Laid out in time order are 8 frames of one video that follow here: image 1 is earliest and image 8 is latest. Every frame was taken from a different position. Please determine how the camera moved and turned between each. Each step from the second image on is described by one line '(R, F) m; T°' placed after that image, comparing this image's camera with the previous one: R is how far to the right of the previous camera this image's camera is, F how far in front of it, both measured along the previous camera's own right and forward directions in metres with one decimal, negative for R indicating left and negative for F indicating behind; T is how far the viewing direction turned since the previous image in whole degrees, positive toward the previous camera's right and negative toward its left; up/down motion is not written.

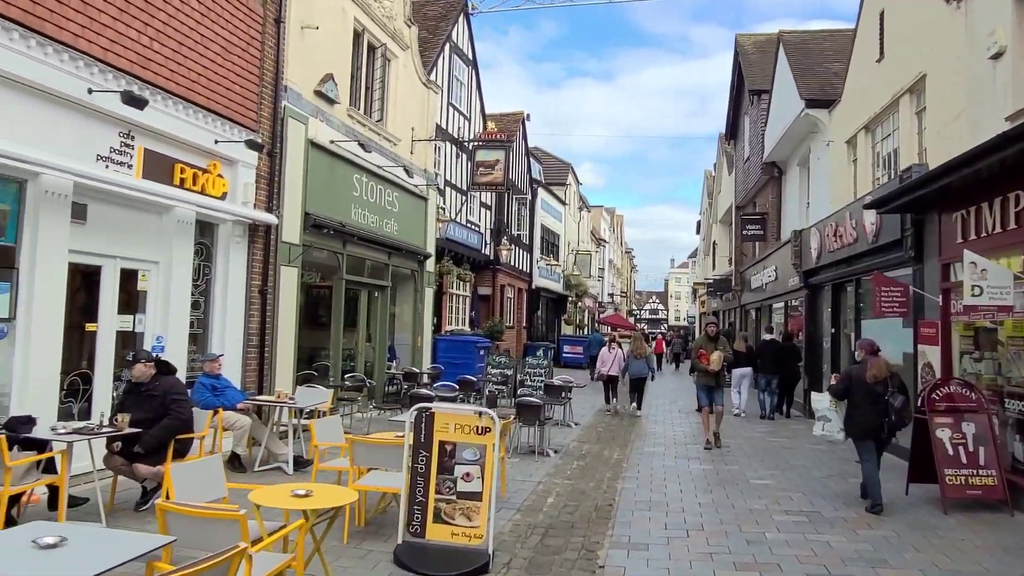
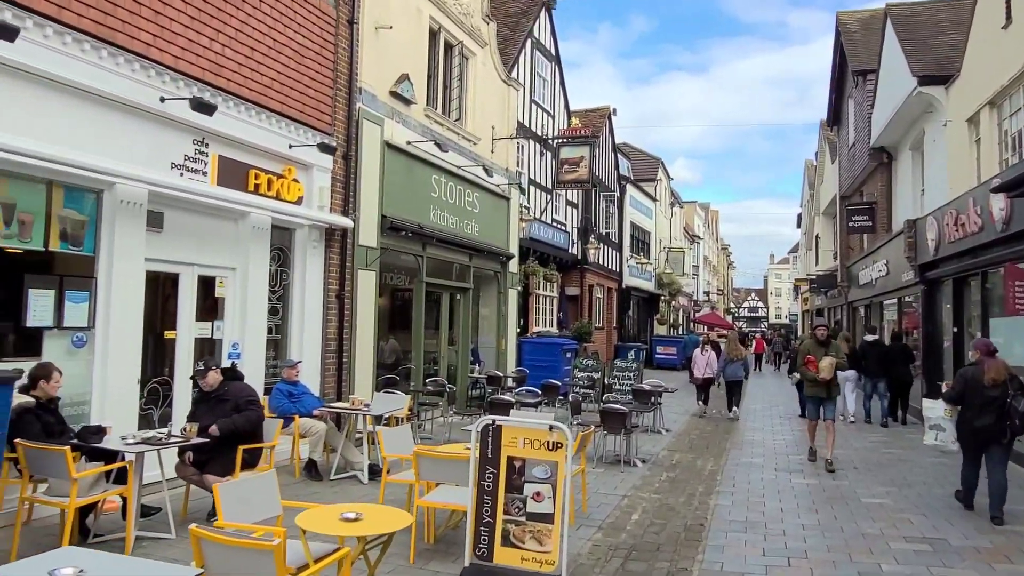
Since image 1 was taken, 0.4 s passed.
(+0.1, +0.4) m; -7°
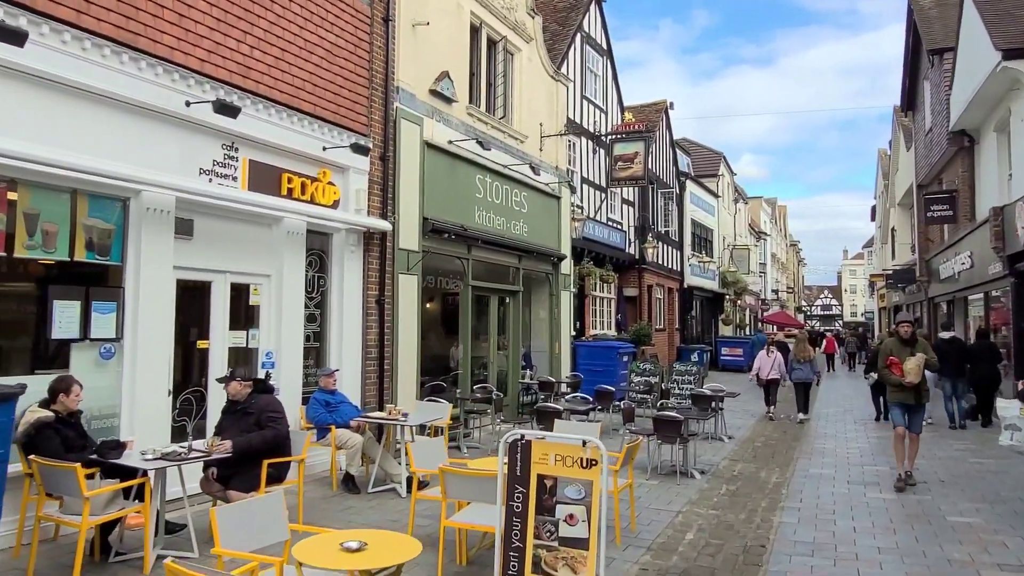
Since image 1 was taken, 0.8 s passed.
(+0.2, +0.4) m; -5°
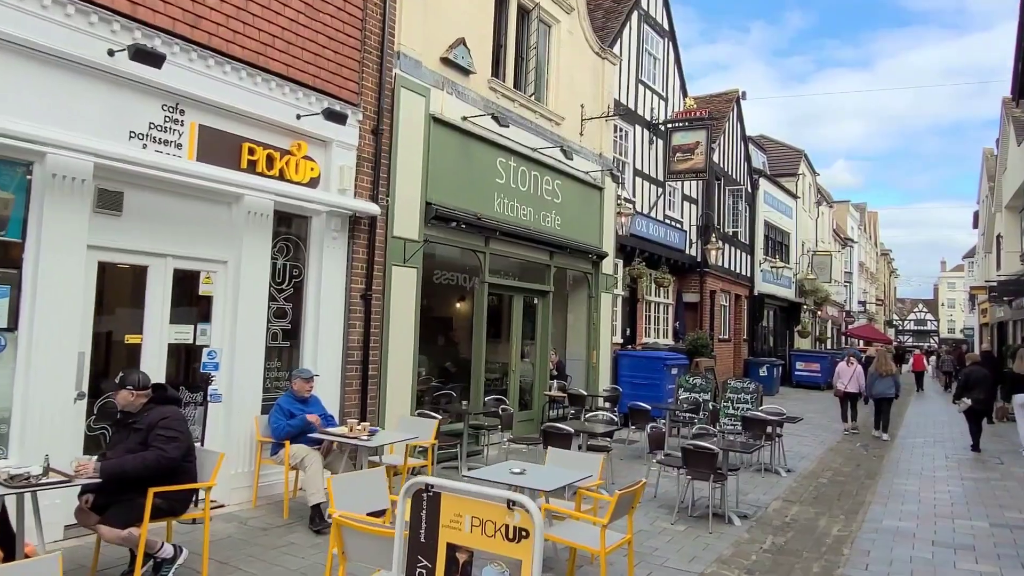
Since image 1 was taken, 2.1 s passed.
(+0.7, +1.4) m; -6°
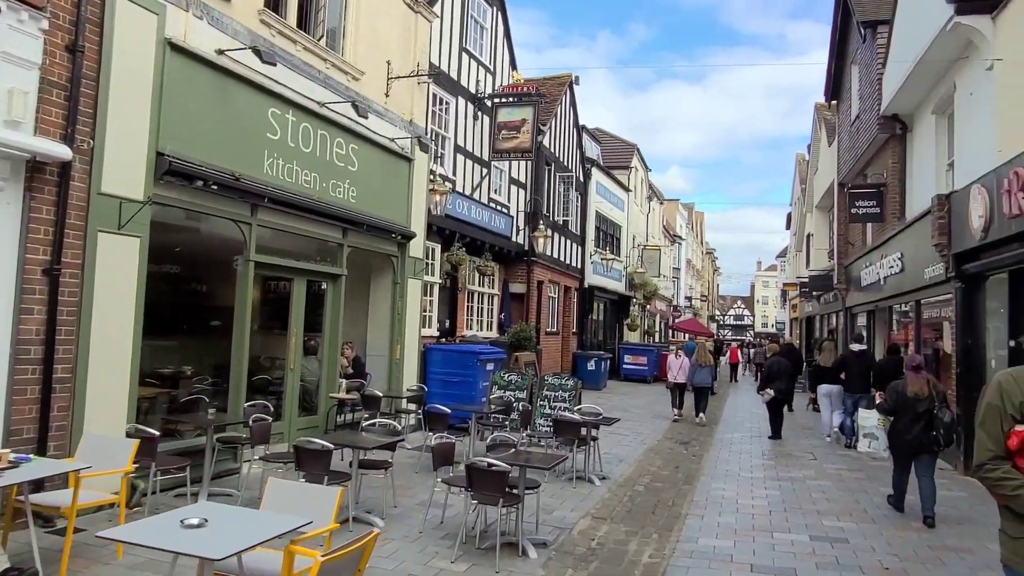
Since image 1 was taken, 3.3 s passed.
(+0.7, +1.4) m; +12°
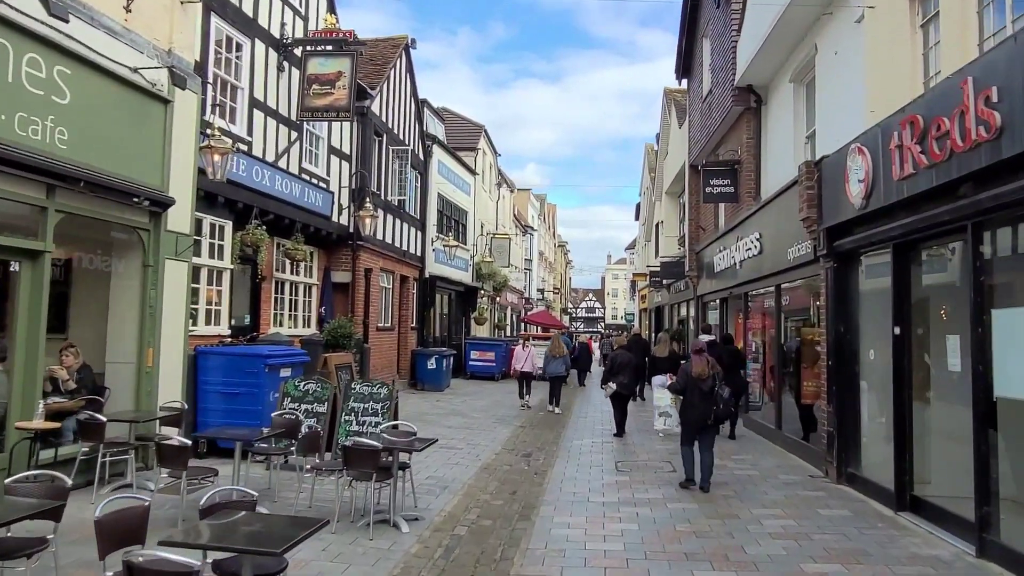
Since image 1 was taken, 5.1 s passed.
(+0.7, +2.0) m; +11°
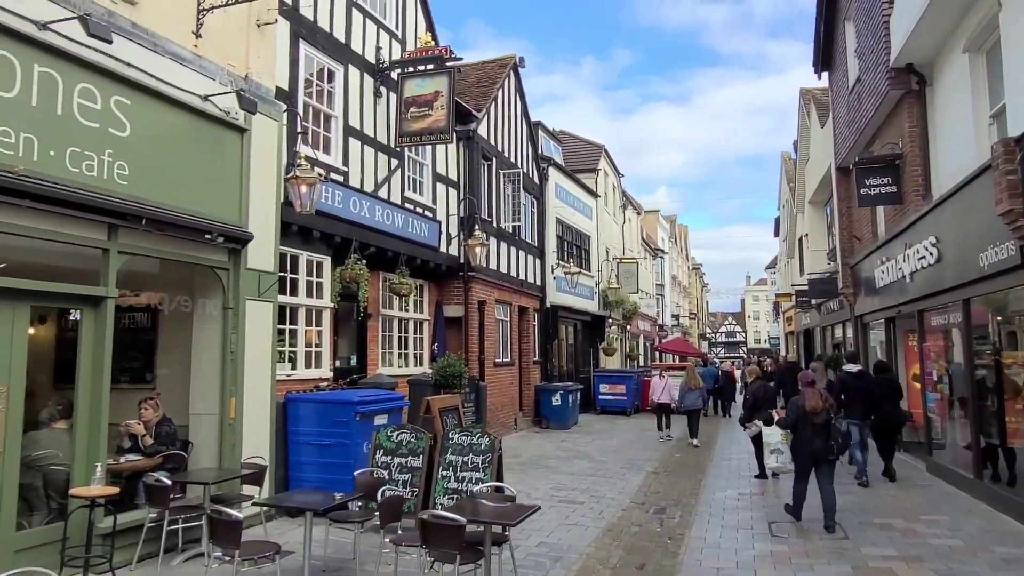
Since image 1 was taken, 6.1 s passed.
(+0.2, +1.2) m; -10°
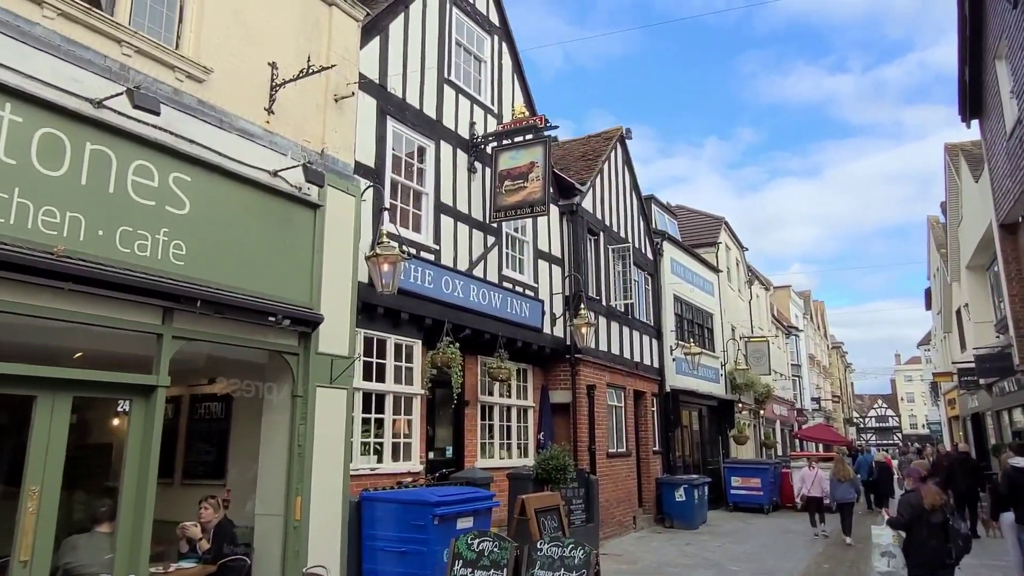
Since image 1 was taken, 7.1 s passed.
(+0.3, +0.9) m; -10°
